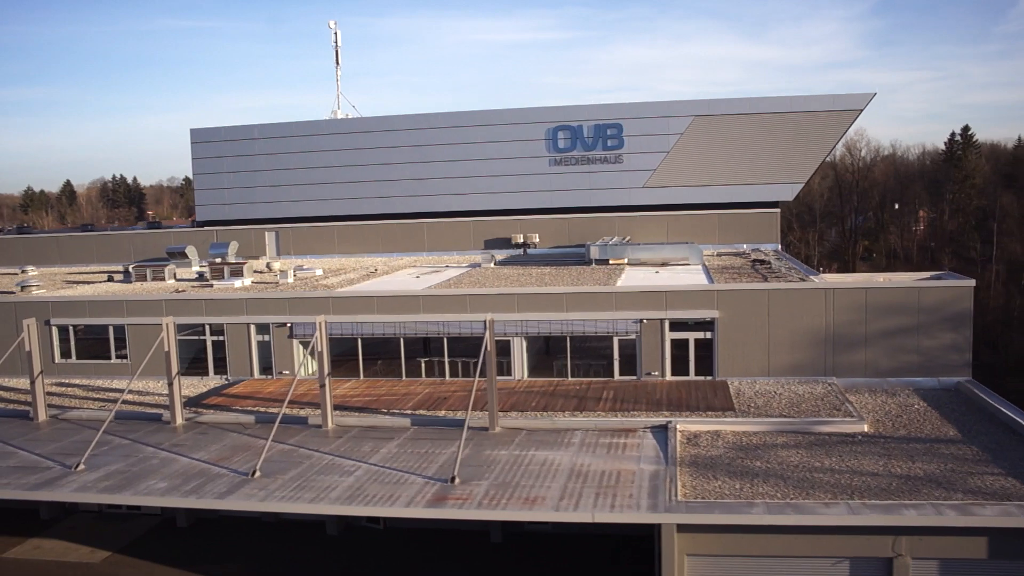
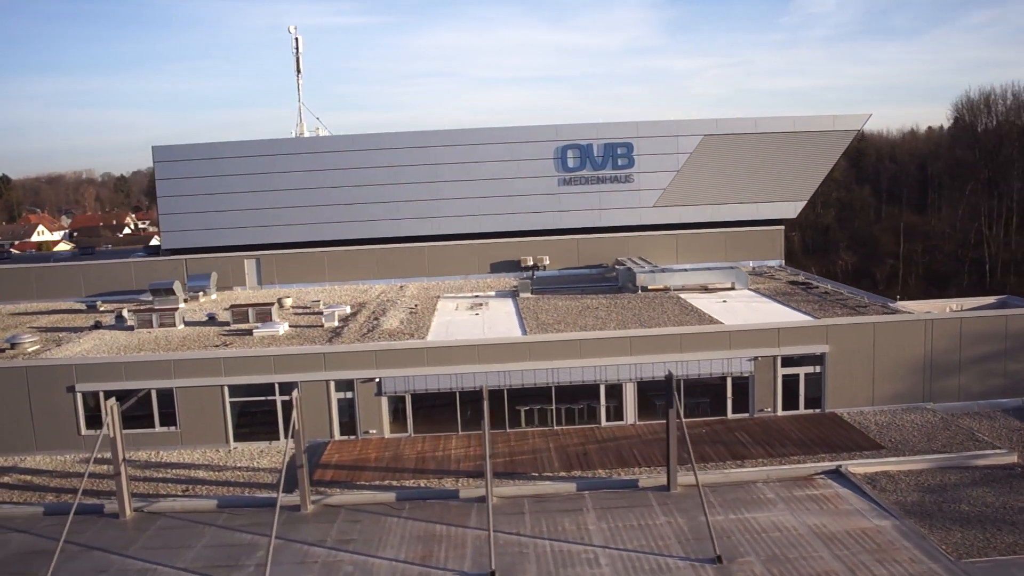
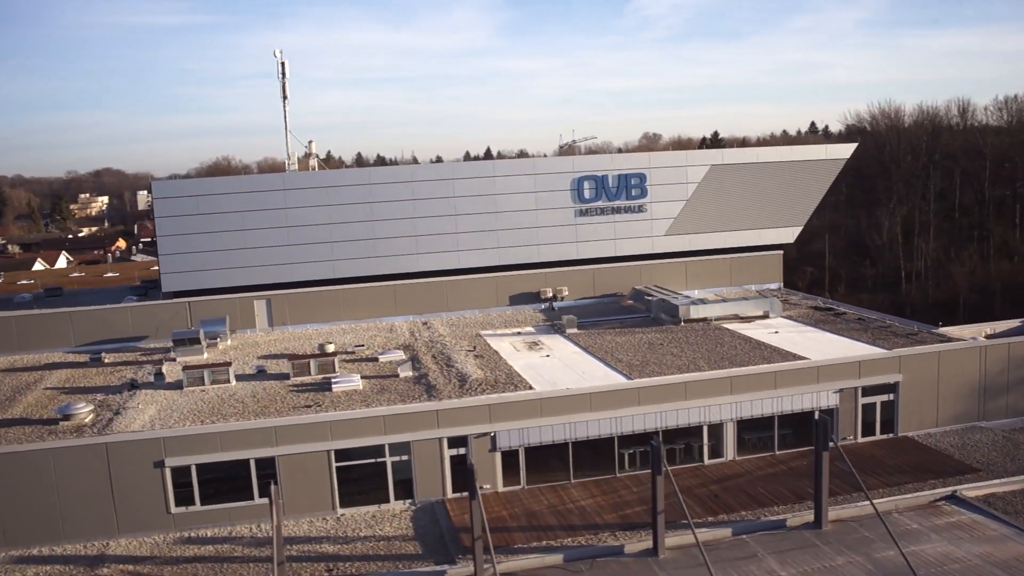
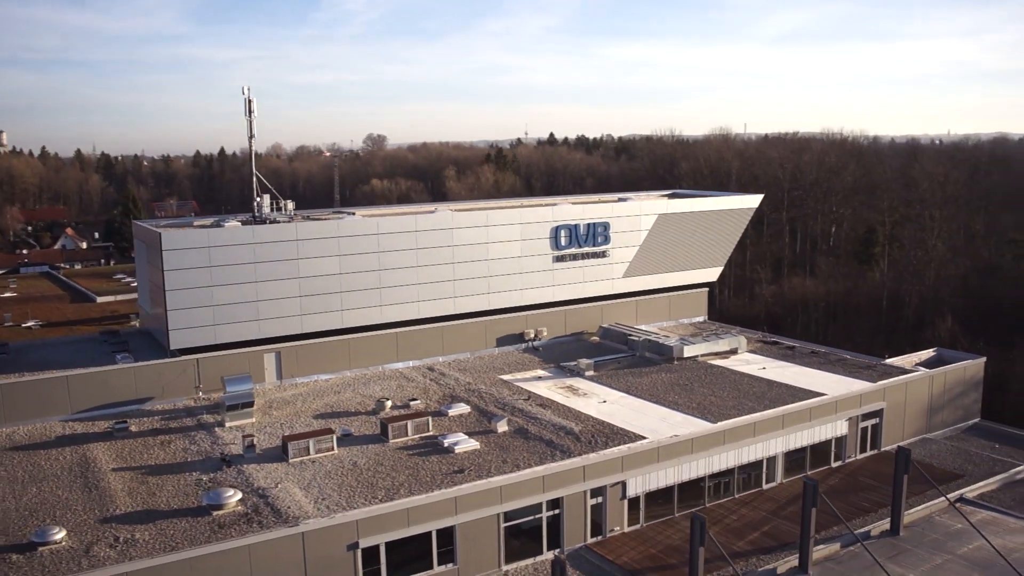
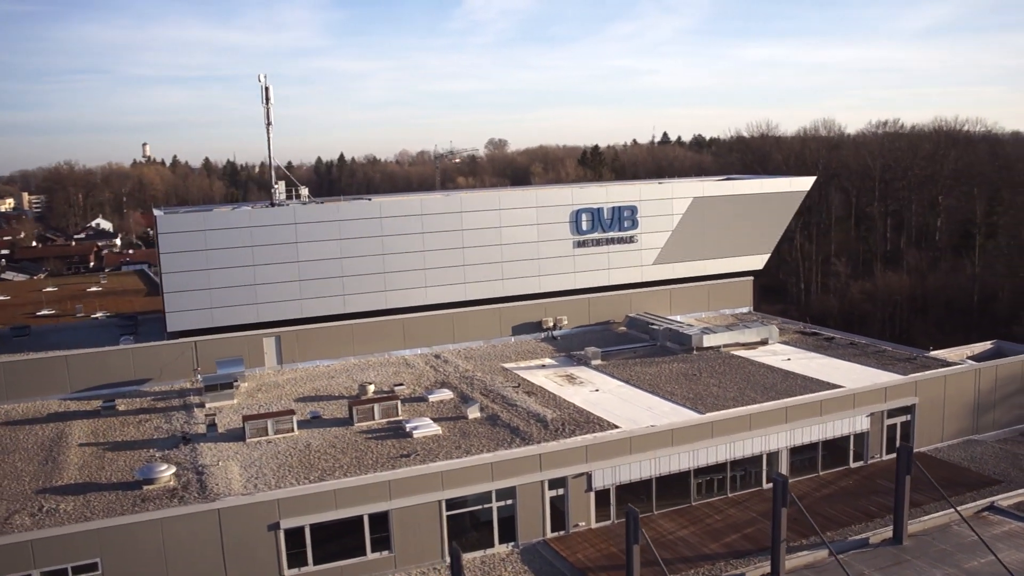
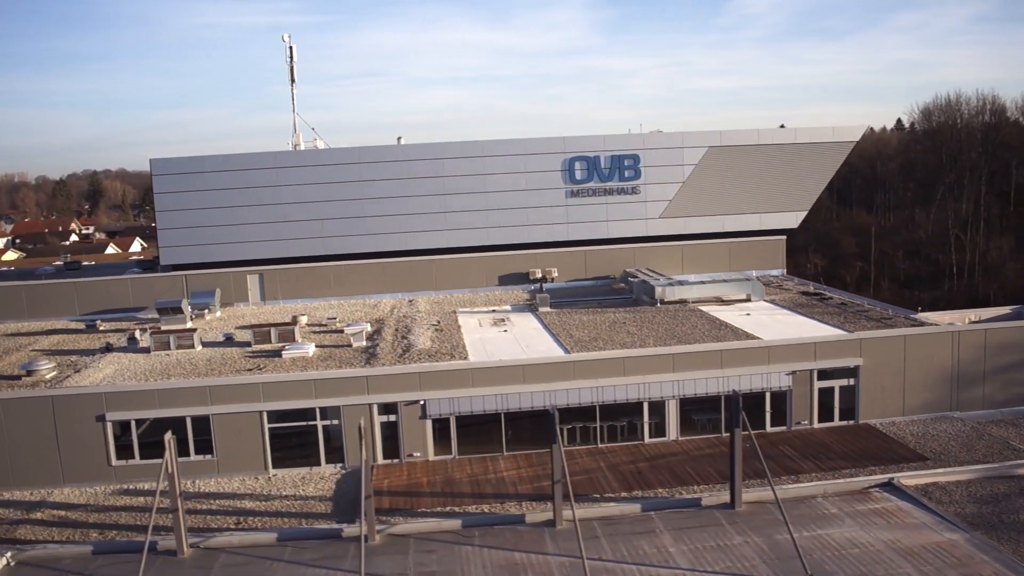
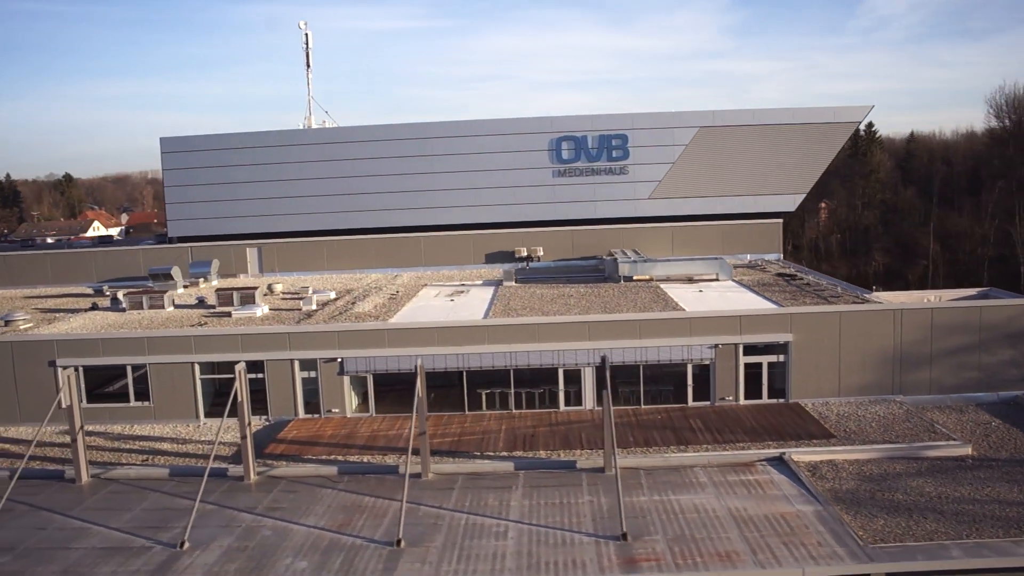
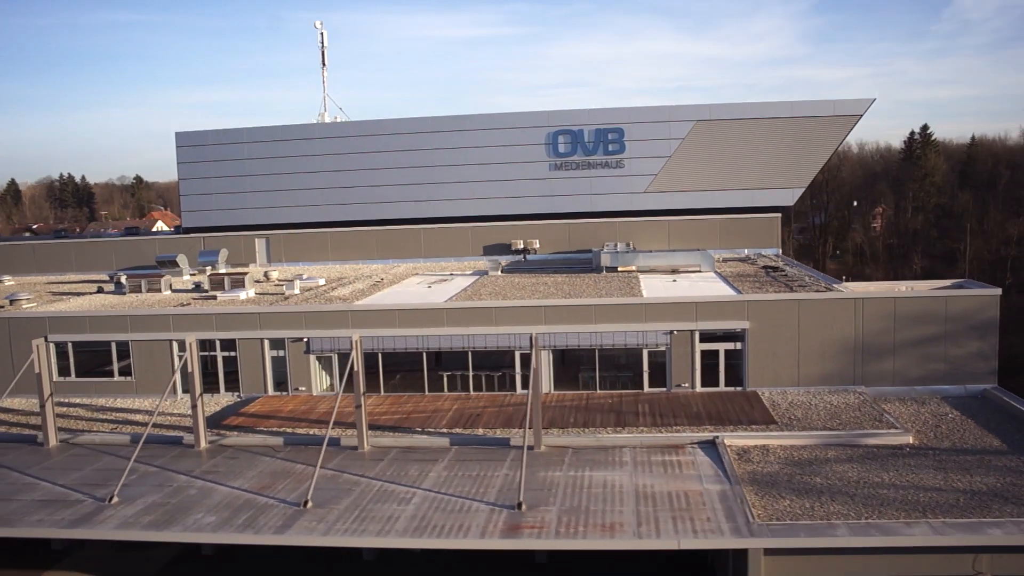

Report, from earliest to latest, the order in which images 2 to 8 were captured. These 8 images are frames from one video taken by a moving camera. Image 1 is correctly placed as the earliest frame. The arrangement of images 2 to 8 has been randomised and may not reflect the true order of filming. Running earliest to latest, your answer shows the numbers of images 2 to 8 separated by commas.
8, 7, 2, 6, 3, 5, 4
